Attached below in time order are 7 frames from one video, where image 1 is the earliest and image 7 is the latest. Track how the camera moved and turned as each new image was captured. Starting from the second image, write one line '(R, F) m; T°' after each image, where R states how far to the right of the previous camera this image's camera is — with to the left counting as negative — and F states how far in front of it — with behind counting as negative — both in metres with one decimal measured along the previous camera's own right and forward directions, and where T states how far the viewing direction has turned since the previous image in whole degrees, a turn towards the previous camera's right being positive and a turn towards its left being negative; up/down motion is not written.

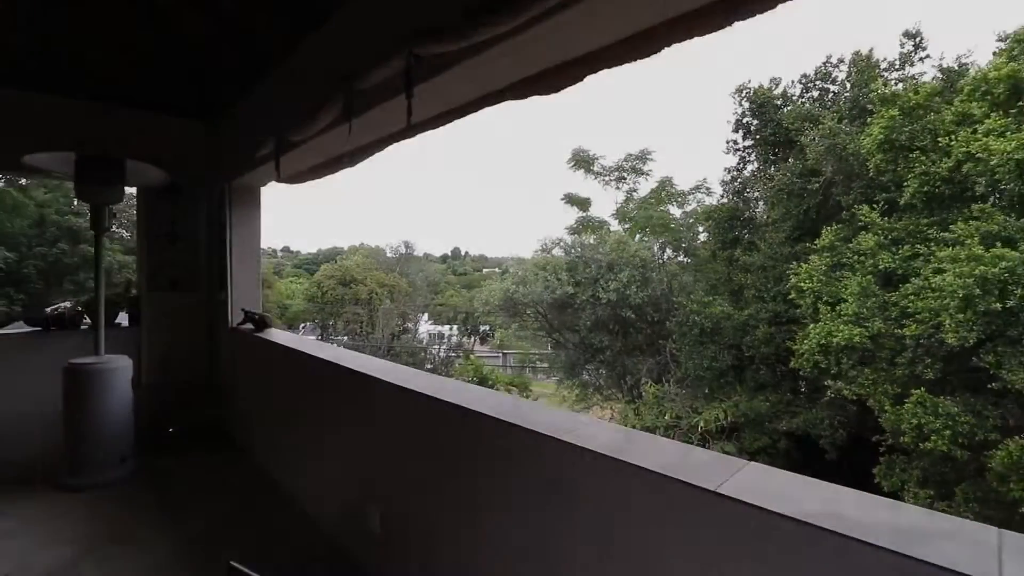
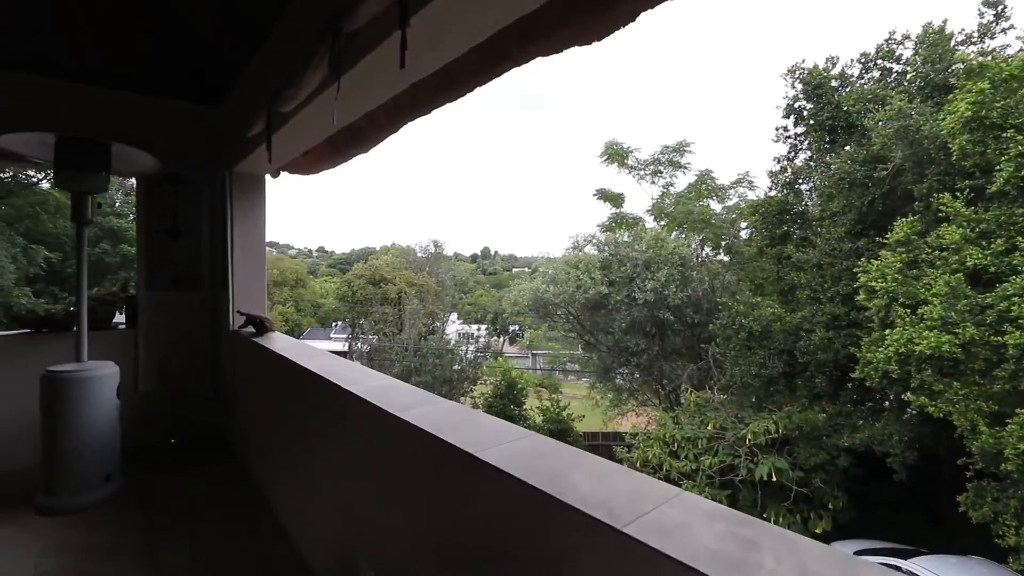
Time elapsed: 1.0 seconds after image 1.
(0.0, +0.4) m; -3°
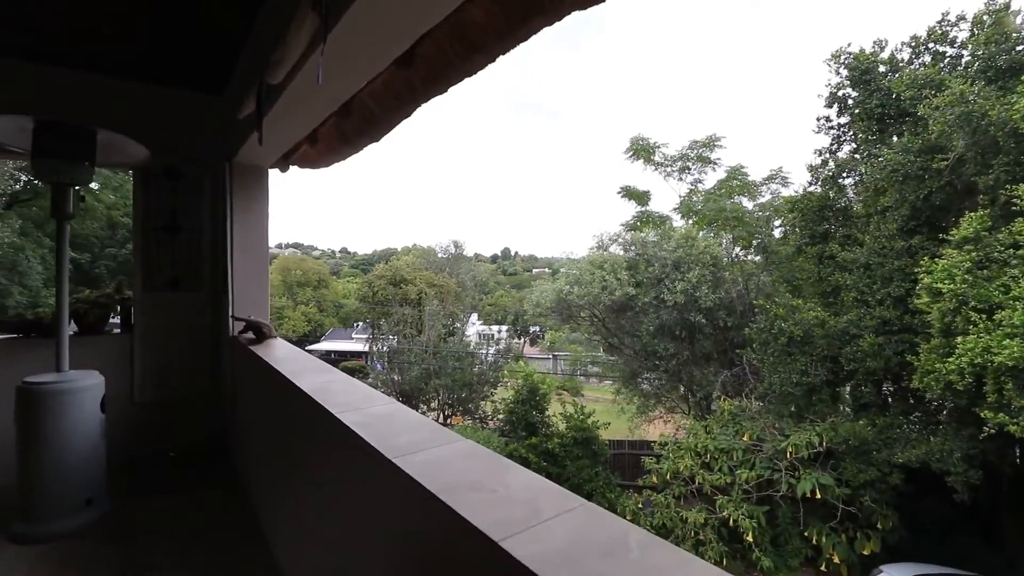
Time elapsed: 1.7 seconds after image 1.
(0.0, +0.3) m; -2°
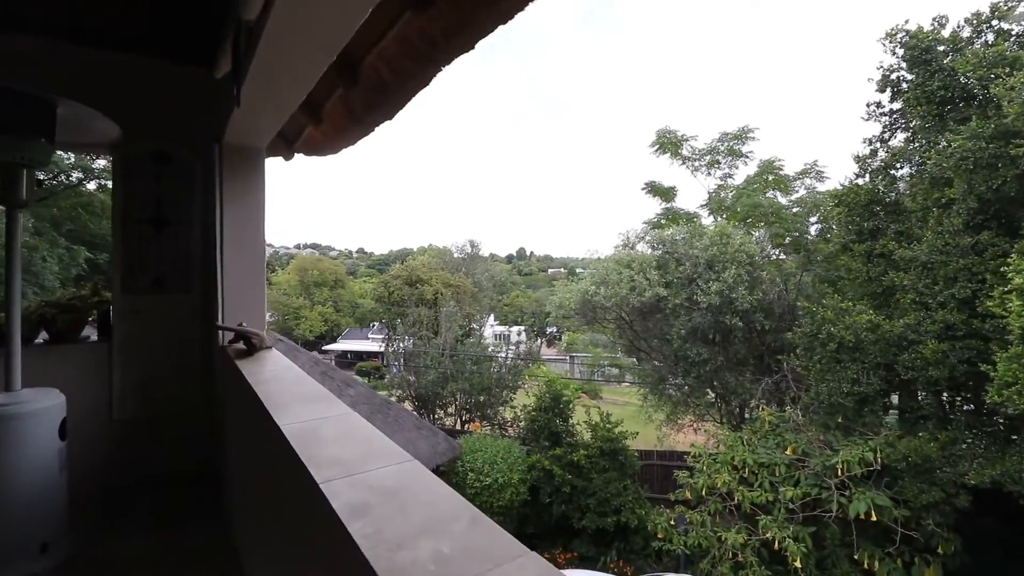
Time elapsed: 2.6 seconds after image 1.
(-0.1, +0.4) m; -2°
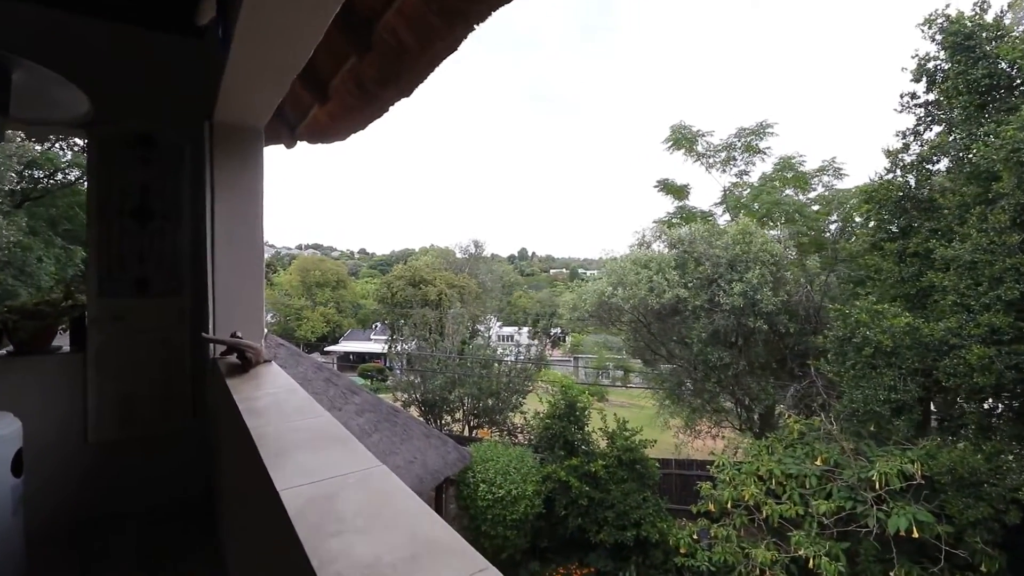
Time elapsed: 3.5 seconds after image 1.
(-0.1, +0.3) m; 0°
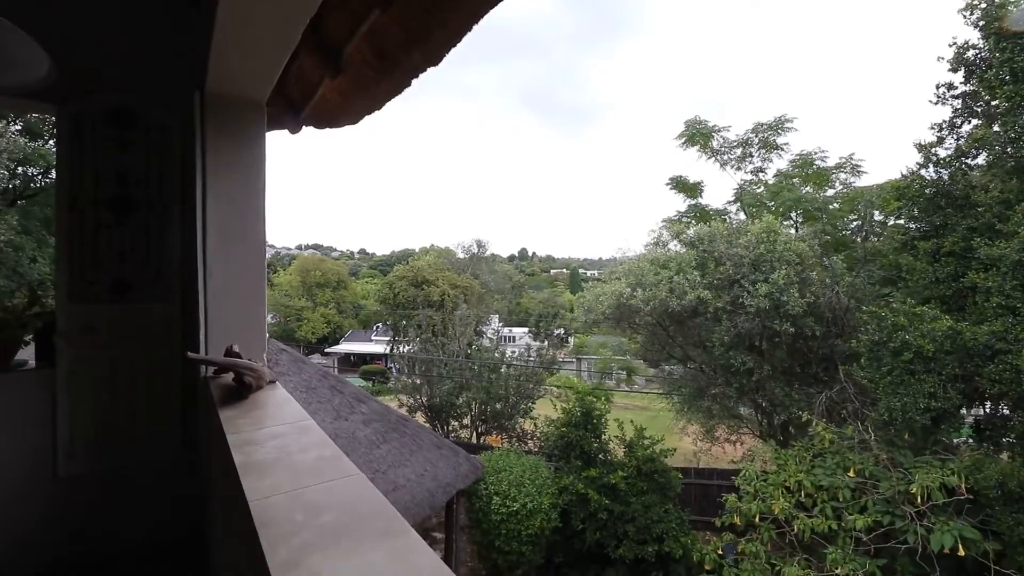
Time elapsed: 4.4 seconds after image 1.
(-0.2, +0.3) m; 0°
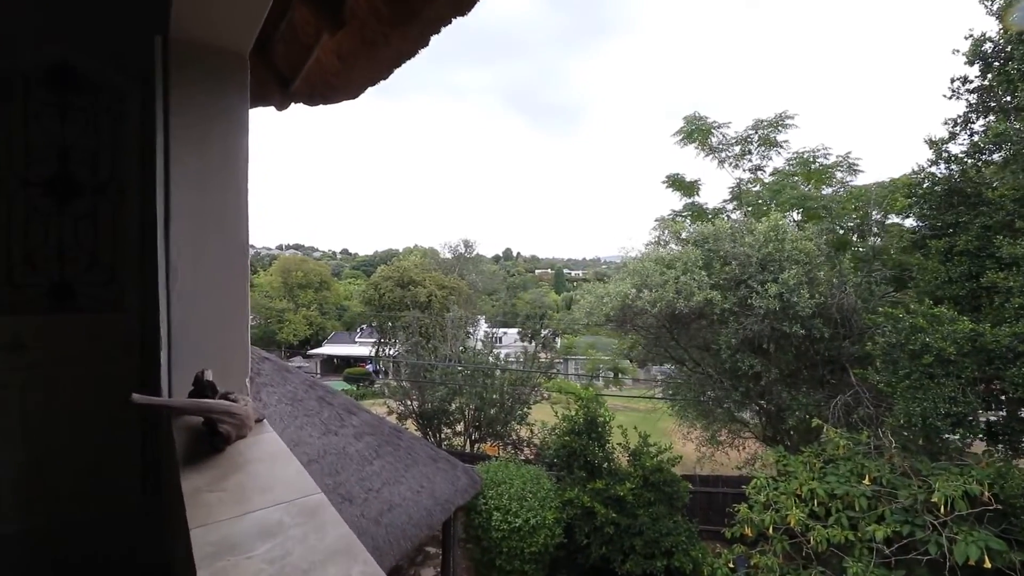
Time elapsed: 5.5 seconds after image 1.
(-0.2, +0.3) m; +2°
